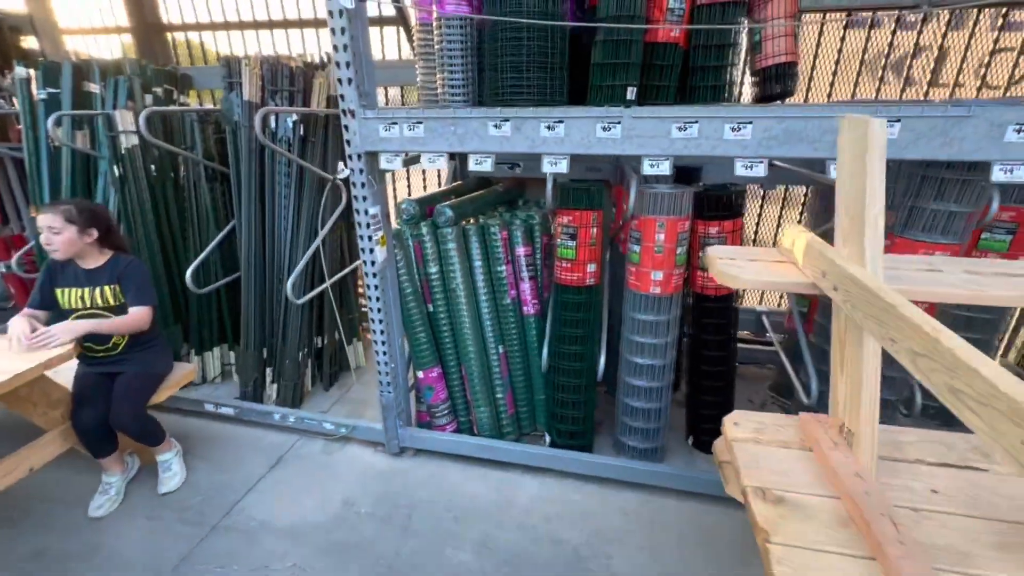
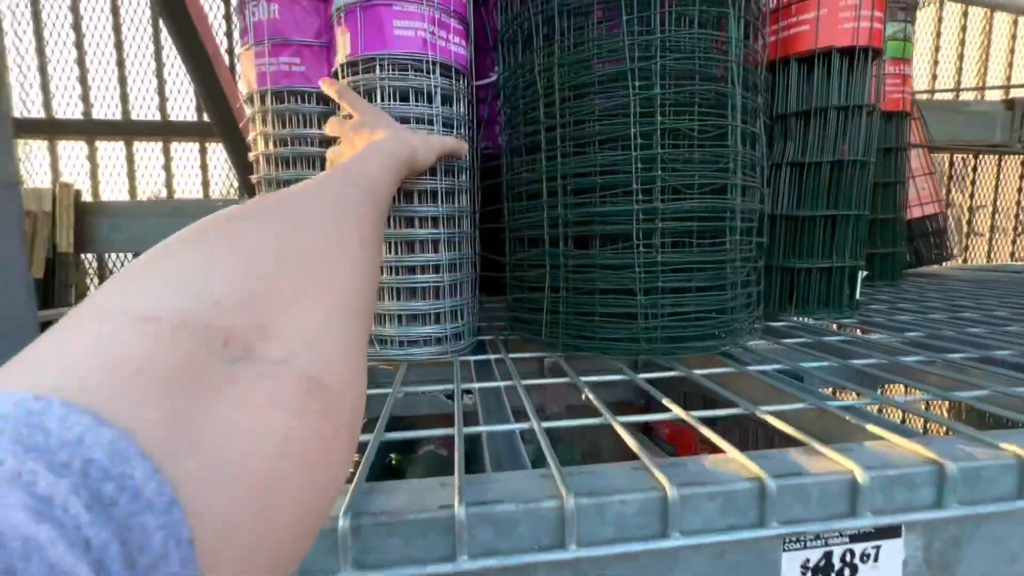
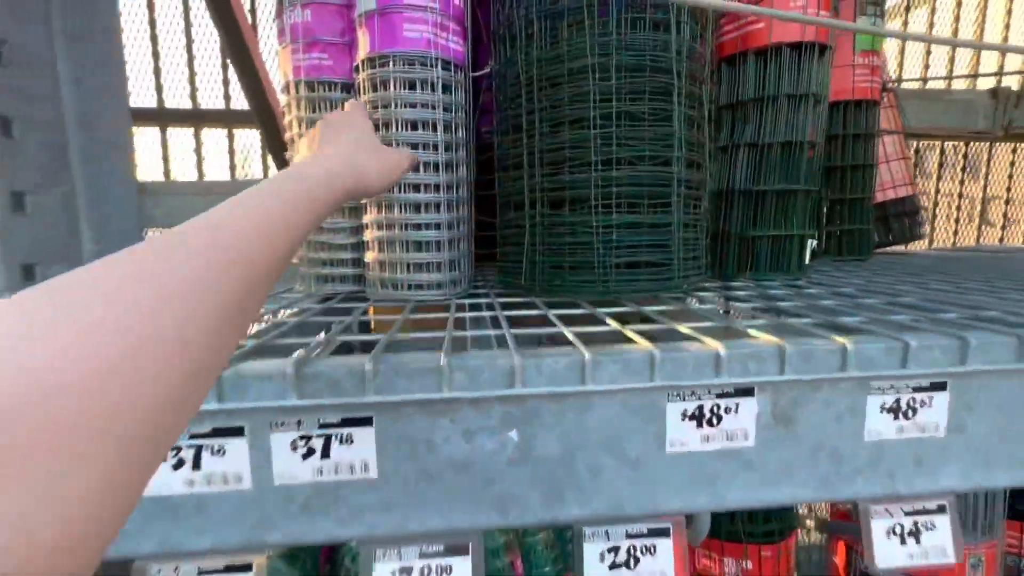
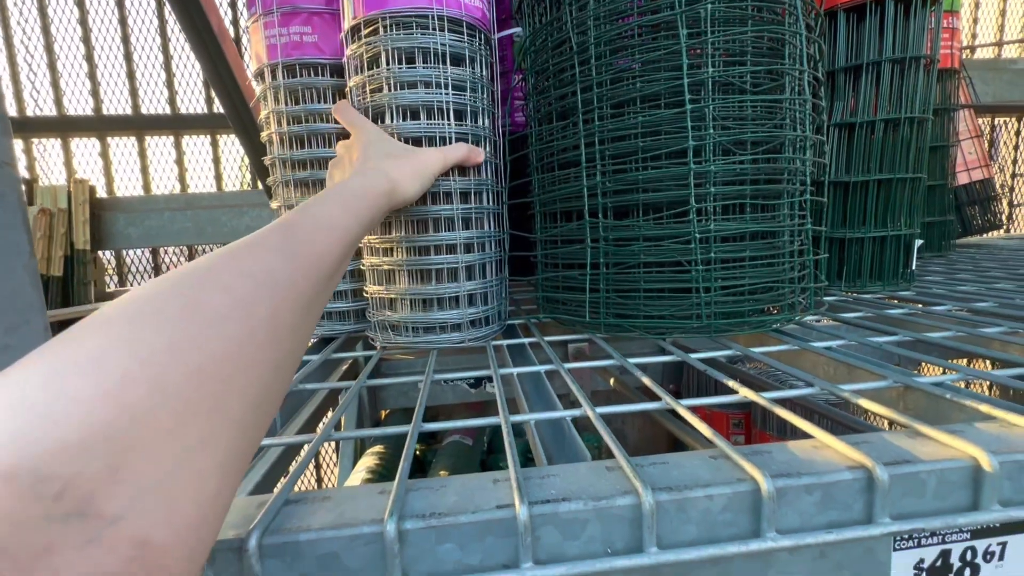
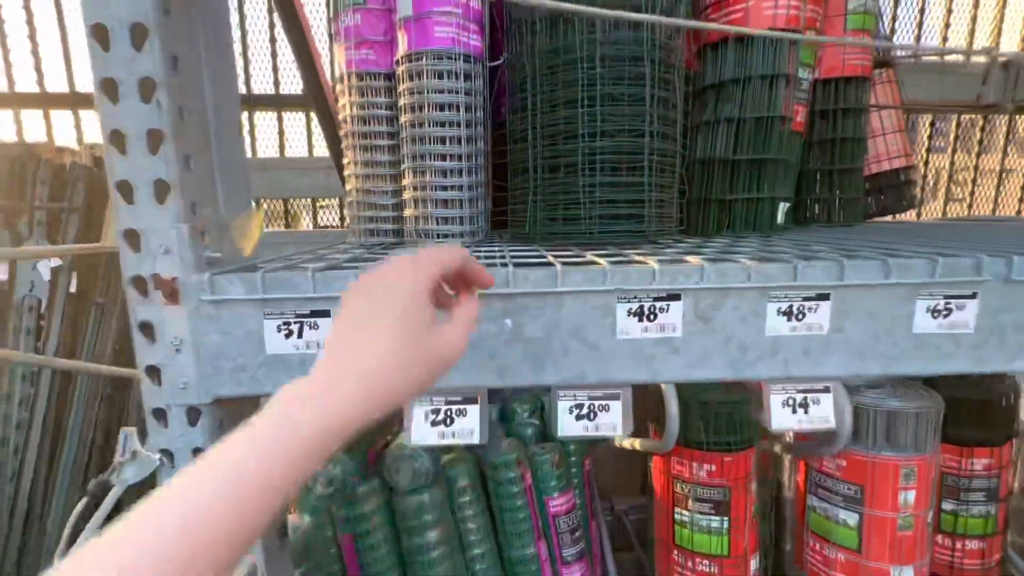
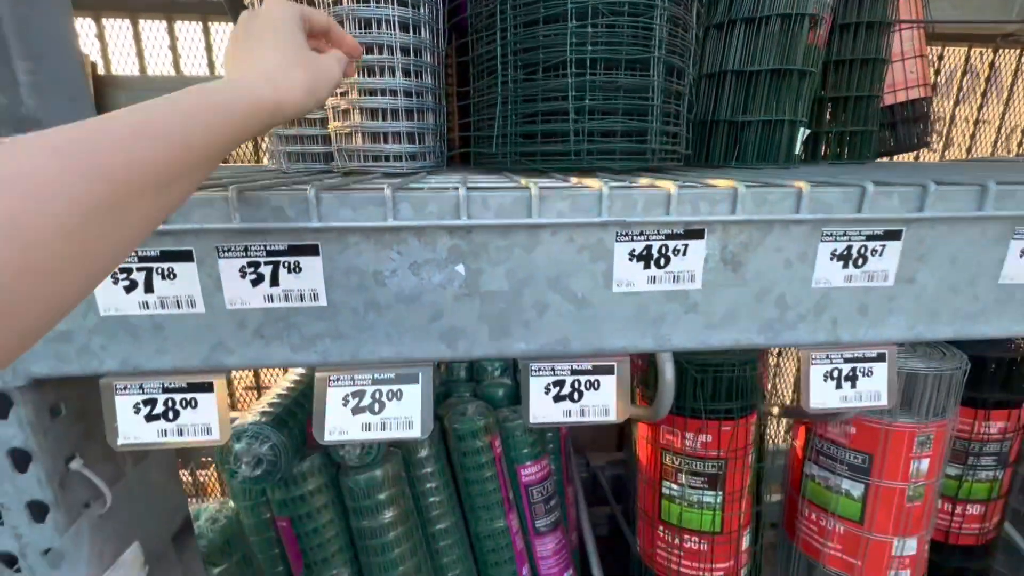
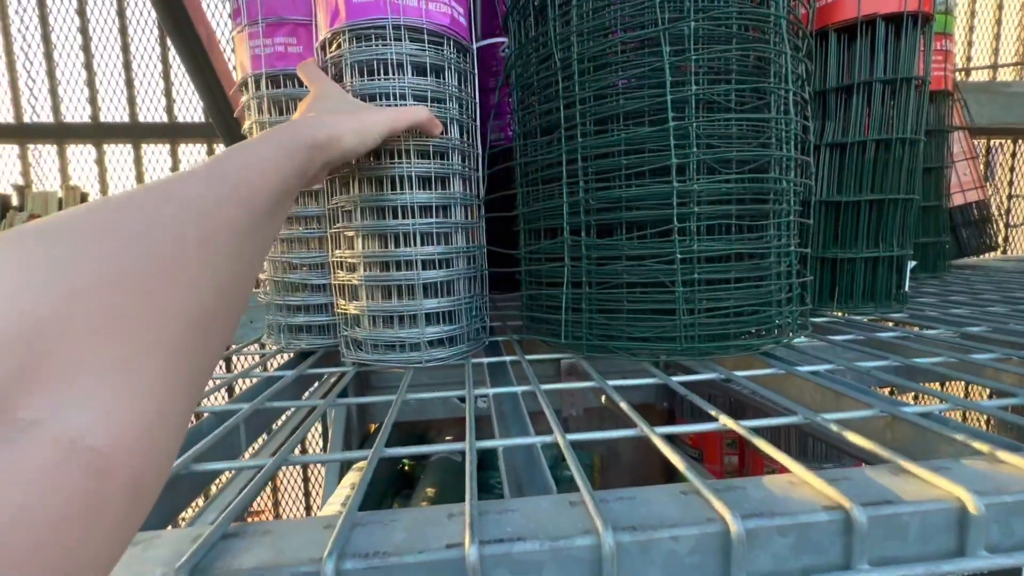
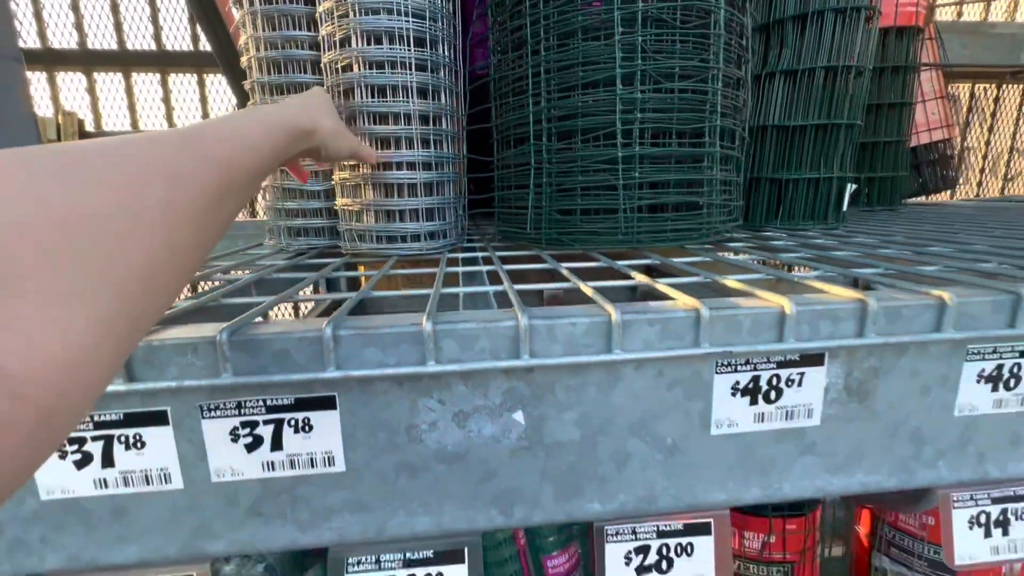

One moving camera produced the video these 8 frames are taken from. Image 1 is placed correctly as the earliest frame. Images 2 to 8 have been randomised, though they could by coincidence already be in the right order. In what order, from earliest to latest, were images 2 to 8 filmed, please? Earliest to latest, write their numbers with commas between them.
5, 3, 2, 7, 4, 8, 6
